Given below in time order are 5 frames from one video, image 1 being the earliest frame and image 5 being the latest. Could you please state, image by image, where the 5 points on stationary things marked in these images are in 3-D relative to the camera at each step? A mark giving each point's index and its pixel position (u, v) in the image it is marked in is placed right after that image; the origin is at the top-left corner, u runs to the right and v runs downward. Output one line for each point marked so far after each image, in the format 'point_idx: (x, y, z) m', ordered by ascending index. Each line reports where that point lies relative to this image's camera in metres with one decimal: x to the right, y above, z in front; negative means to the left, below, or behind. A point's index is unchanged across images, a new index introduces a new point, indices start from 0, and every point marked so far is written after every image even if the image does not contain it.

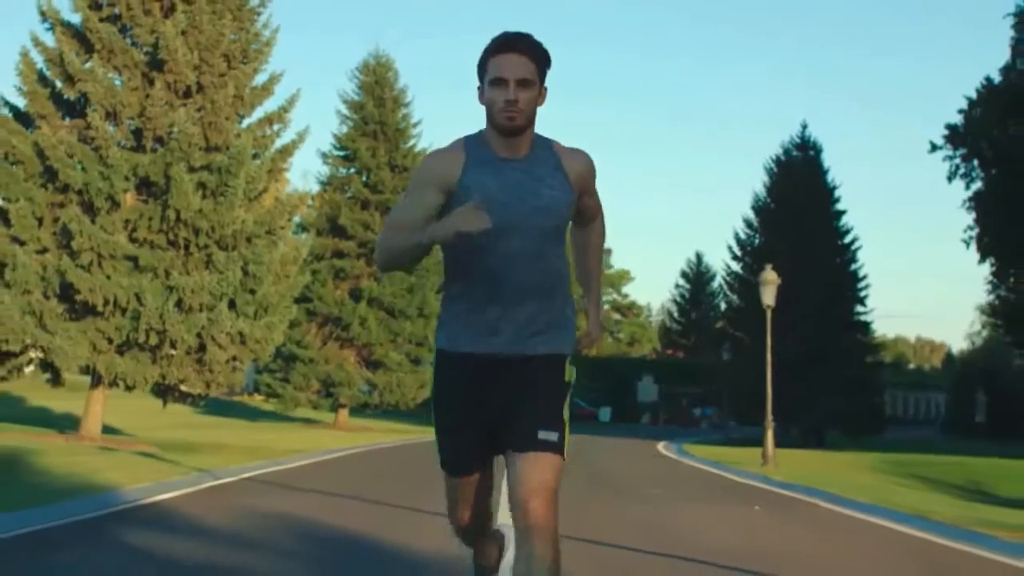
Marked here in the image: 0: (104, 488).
0: (-4.7, -2.4, +16.4) m
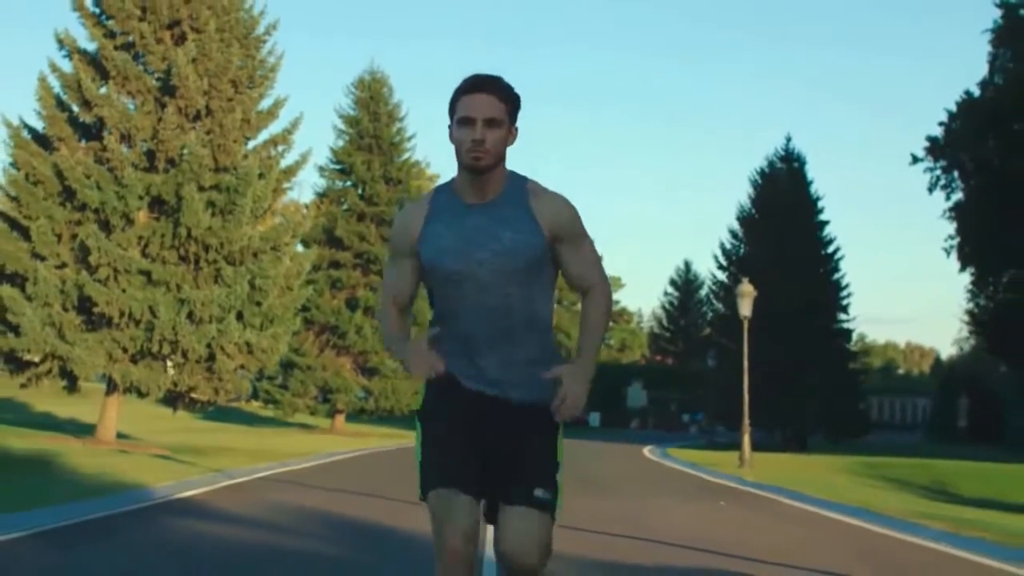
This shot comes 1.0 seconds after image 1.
0: (-4.9, -2.6, +18.1) m
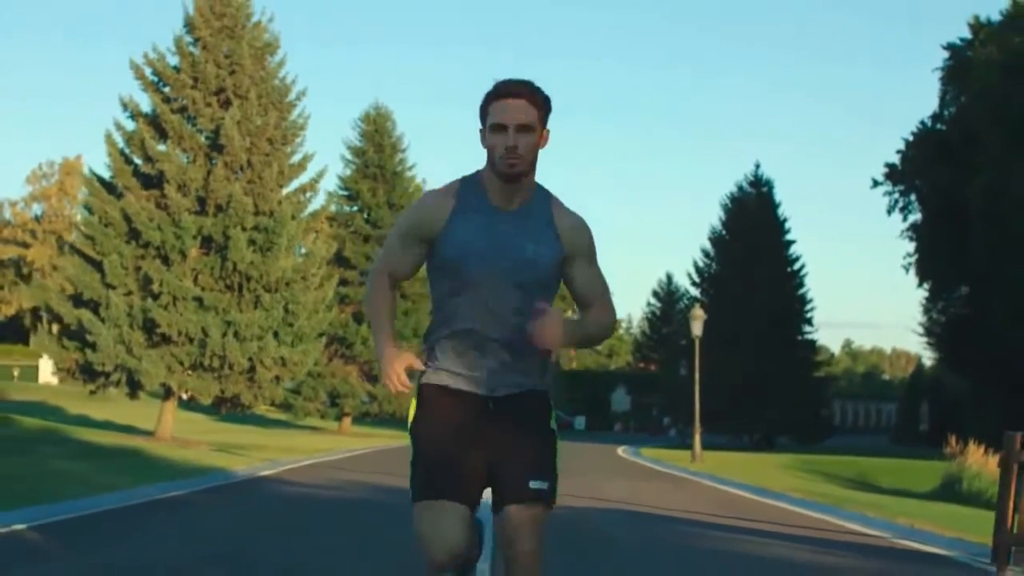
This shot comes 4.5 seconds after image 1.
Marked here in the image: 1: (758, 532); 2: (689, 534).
0: (-5.1, -3.2, +24.1) m
1: (+2.8, -2.8, +15.7) m
2: (+2.0, -2.7, +15.5) m
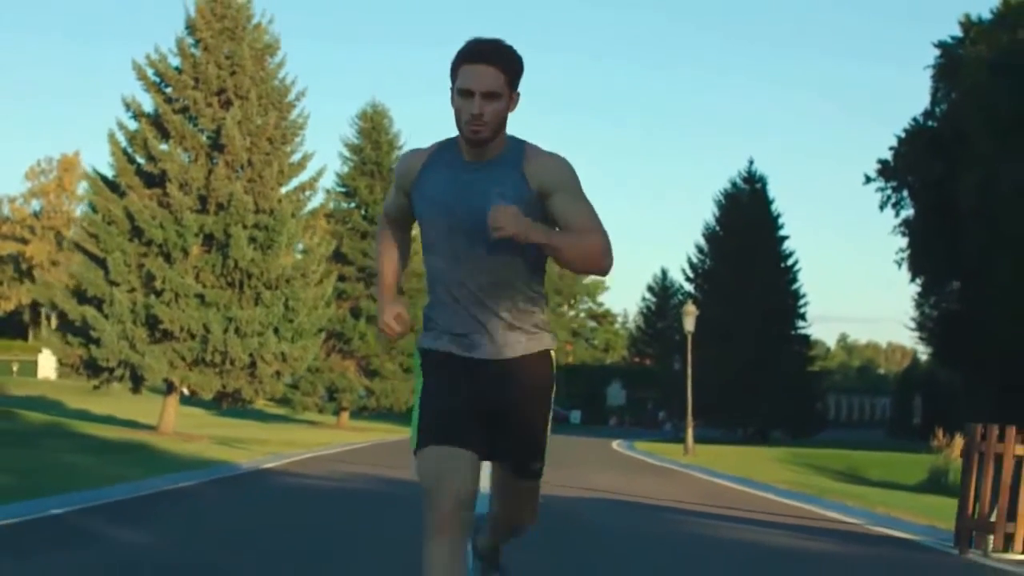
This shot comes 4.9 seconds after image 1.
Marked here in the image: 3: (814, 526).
0: (-5.2, -3.1, +24.9) m
1: (+2.7, -2.7, +16.4) m
2: (+1.9, -2.7, +16.2) m
3: (+3.4, -2.7, +15.3) m
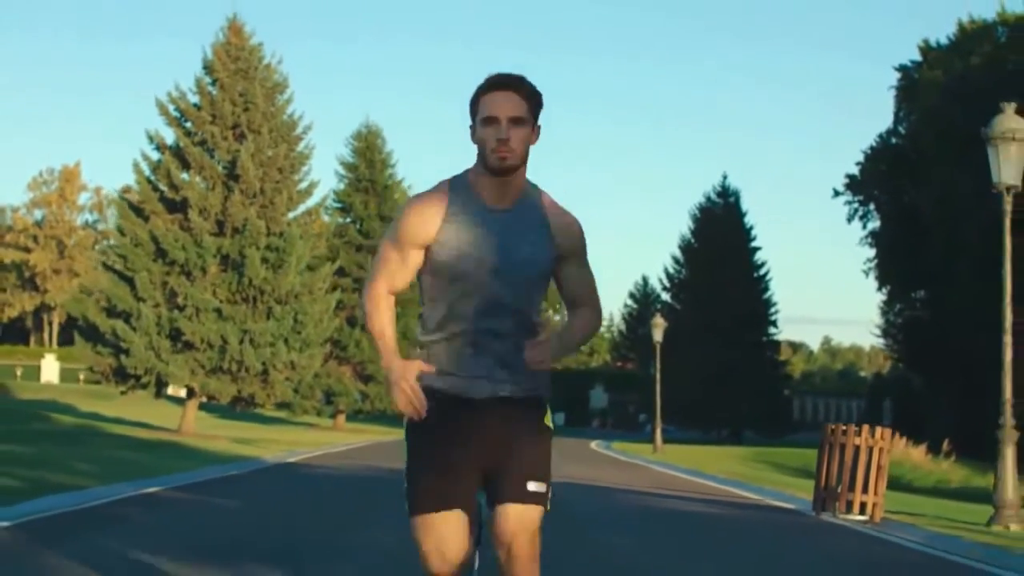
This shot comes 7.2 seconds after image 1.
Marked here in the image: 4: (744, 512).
0: (-5.5, -3.5, +28.9) m
1: (+2.5, -3.2, +20.6) m
2: (+1.7, -3.1, +20.4) m
3: (+3.2, -3.1, +19.5) m
4: (+3.1, -3.0, +19.0) m
